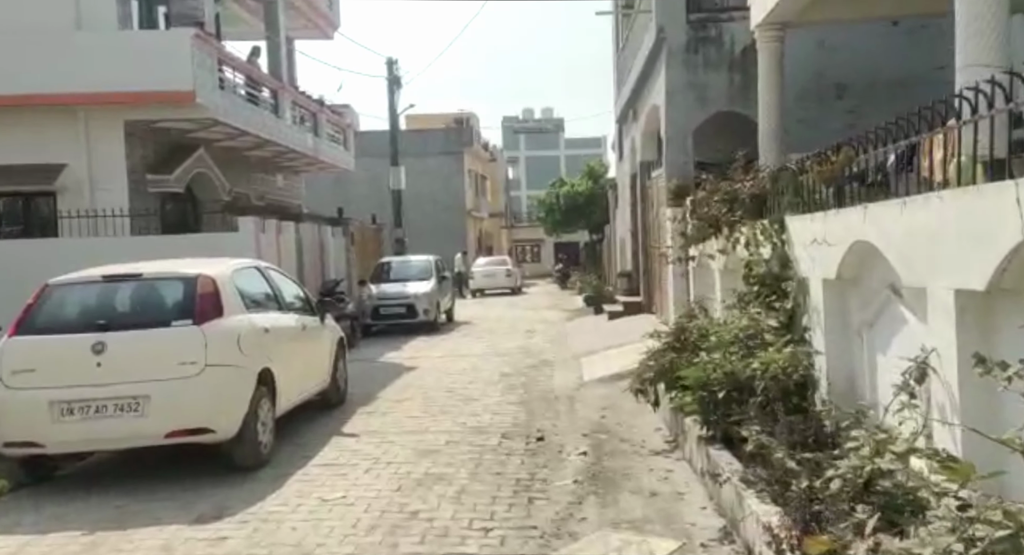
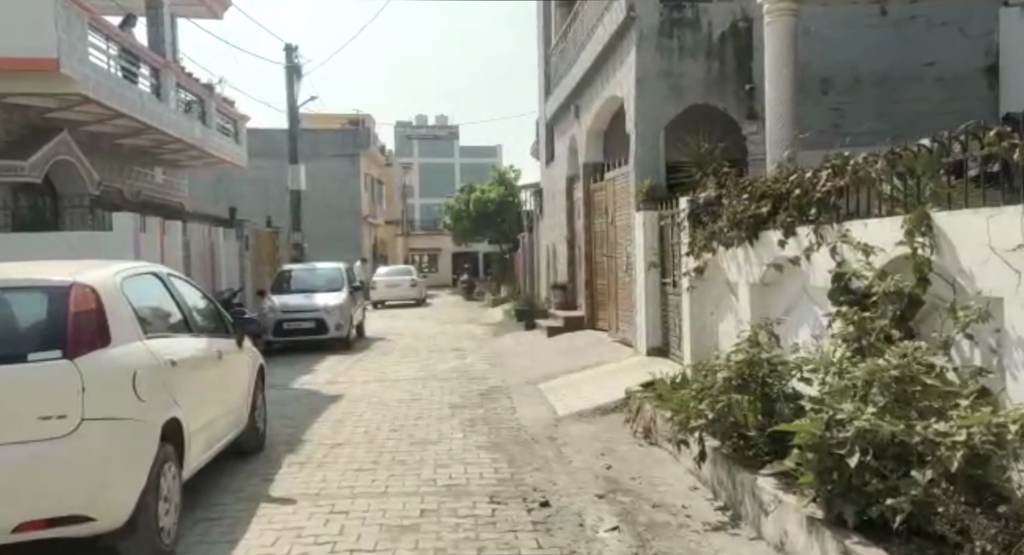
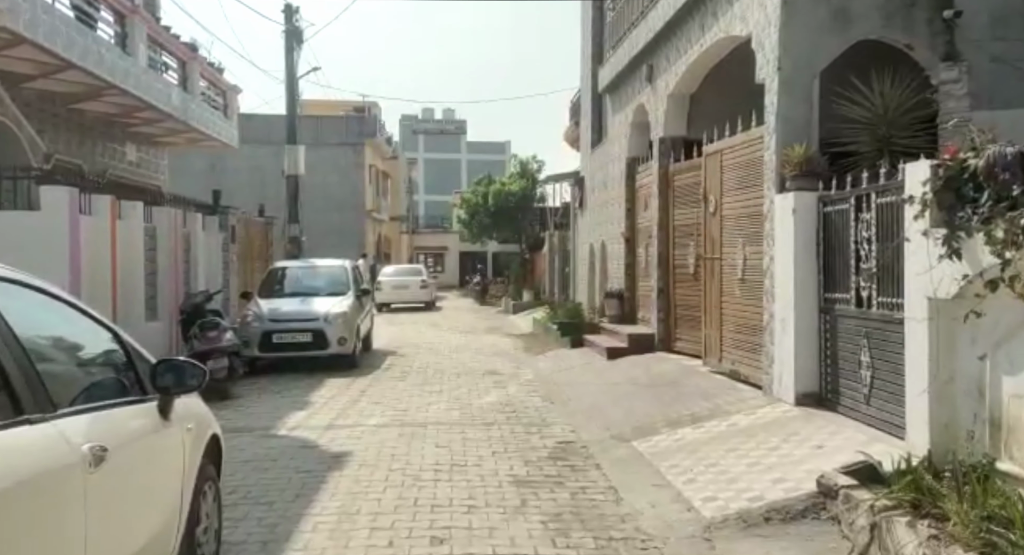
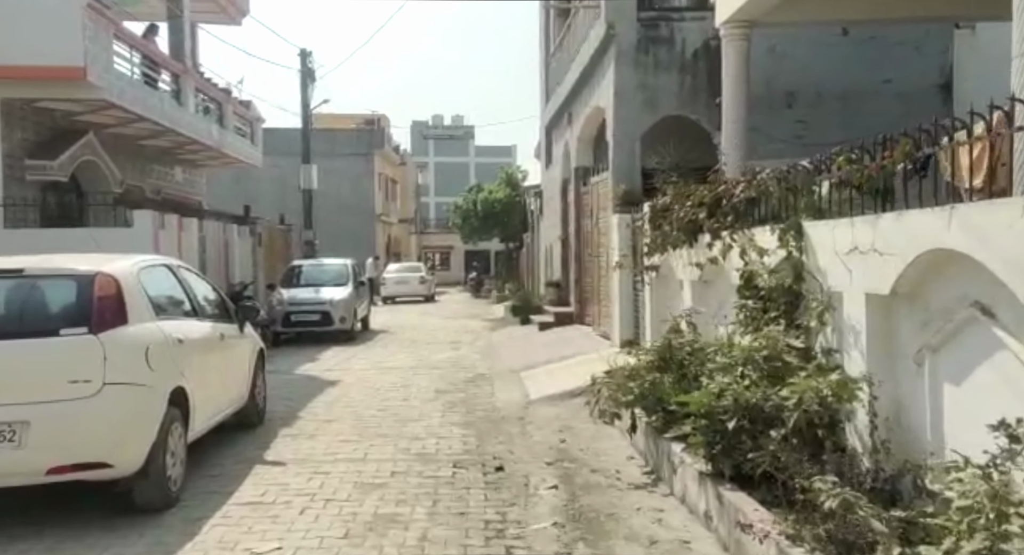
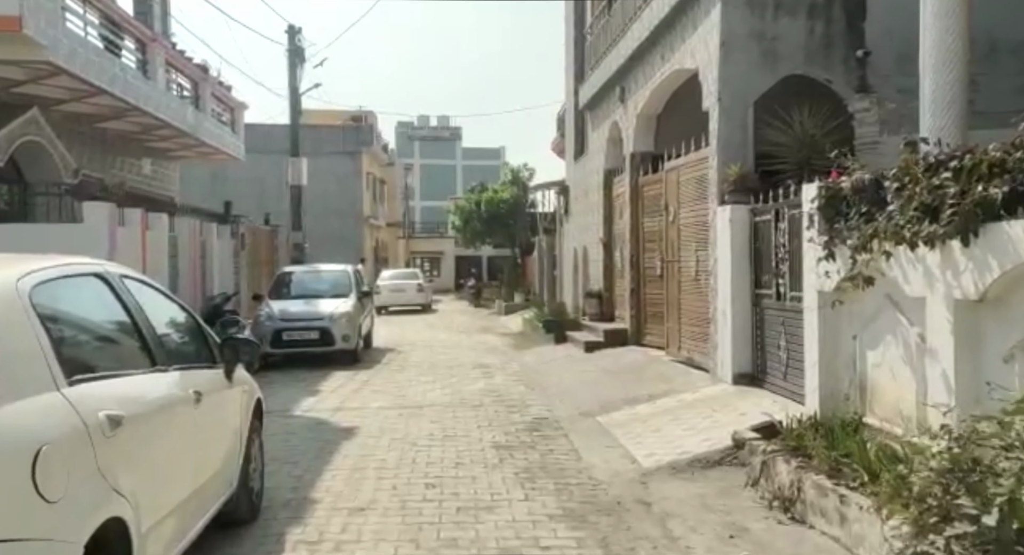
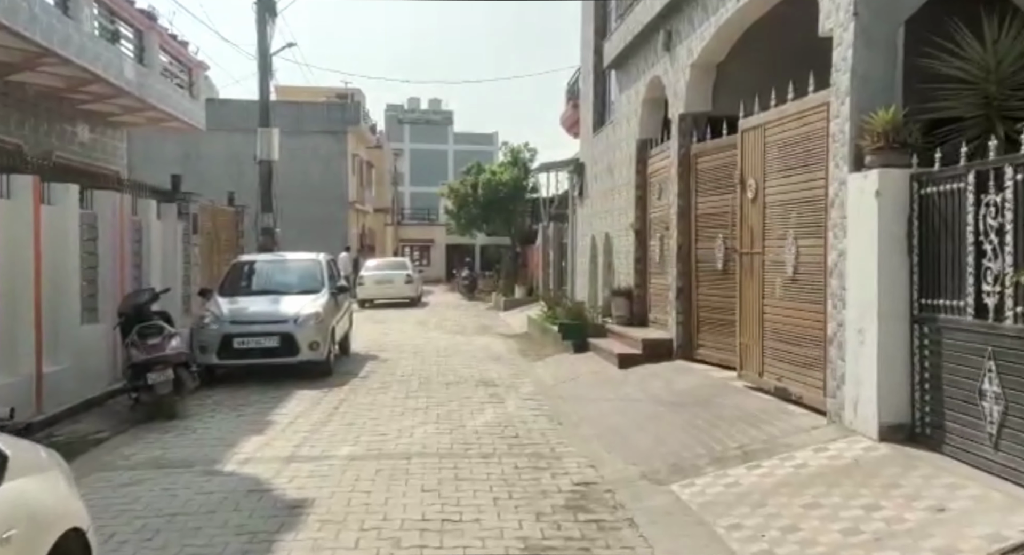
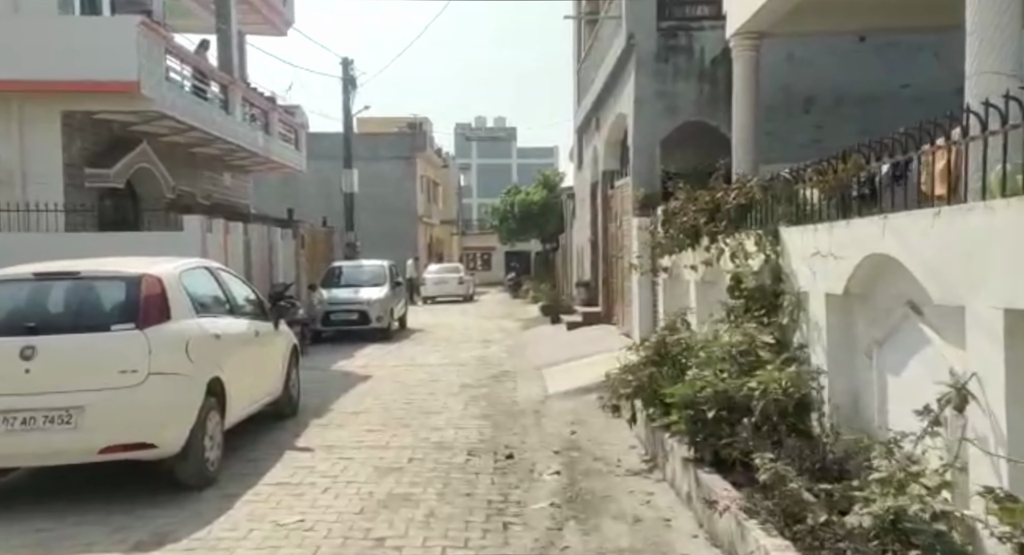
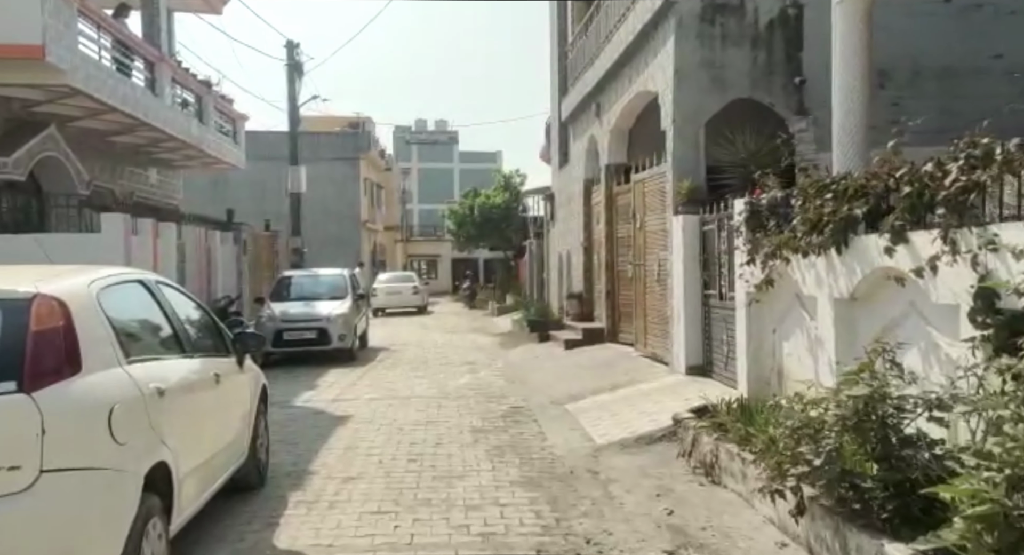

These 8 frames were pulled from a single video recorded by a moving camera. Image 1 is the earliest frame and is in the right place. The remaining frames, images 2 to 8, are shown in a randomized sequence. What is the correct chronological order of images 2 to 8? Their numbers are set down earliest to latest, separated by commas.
7, 4, 2, 8, 5, 3, 6
